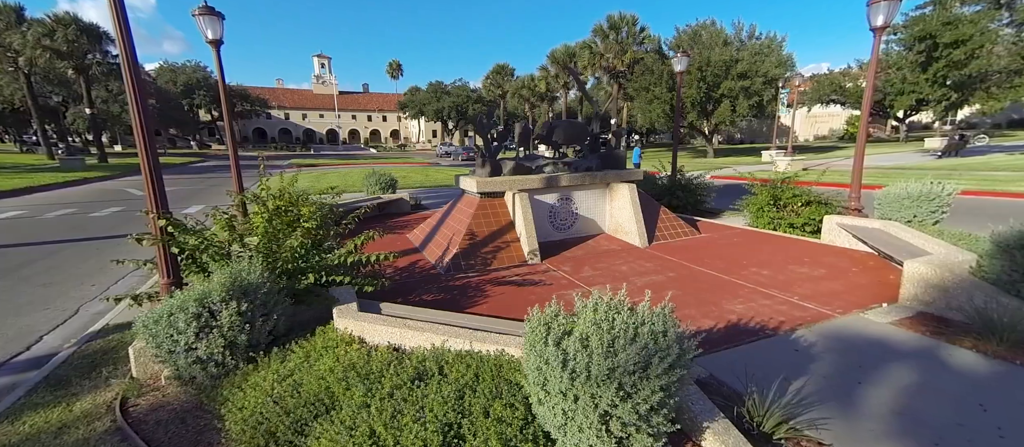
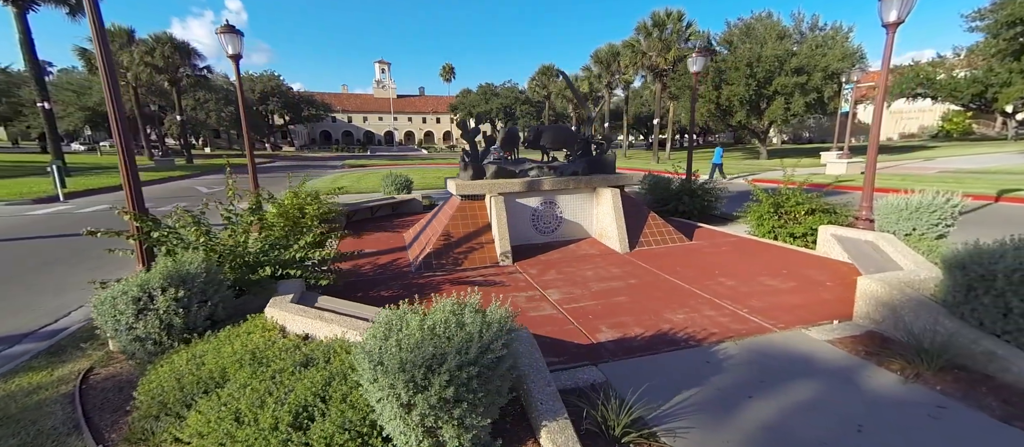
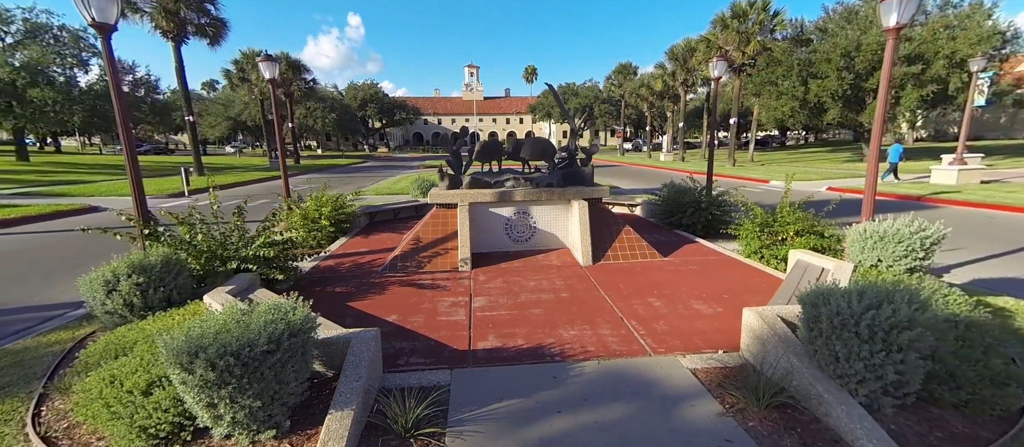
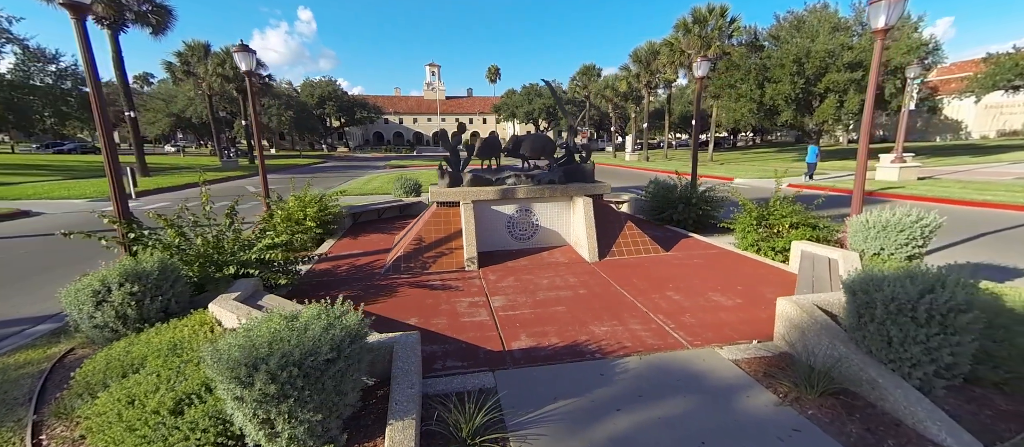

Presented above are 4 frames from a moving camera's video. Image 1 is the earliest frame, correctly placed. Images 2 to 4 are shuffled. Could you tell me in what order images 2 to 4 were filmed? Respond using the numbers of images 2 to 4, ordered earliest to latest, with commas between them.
2, 4, 3
